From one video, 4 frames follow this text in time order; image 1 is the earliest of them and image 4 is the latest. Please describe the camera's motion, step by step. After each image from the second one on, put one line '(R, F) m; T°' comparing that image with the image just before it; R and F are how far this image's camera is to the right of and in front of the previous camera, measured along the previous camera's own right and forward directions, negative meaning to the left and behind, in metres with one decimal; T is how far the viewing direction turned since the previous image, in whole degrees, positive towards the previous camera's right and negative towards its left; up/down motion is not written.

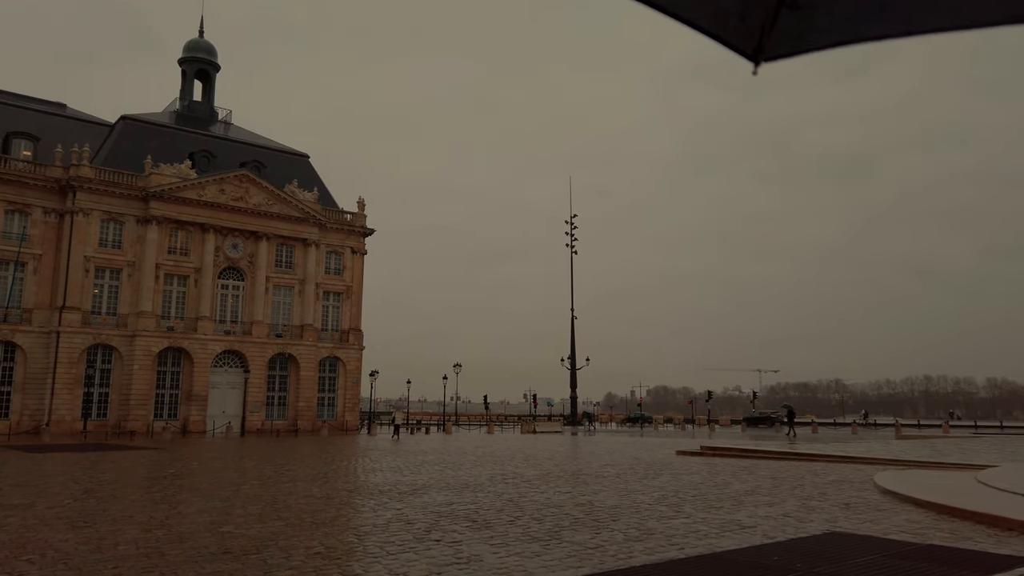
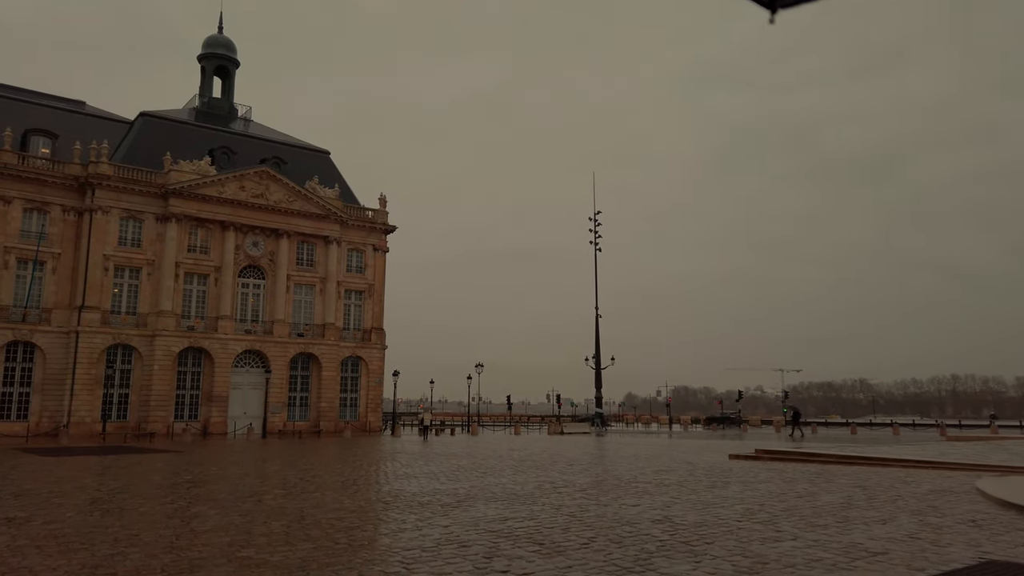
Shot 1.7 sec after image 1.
(-0.5, +1.5) m; -1°
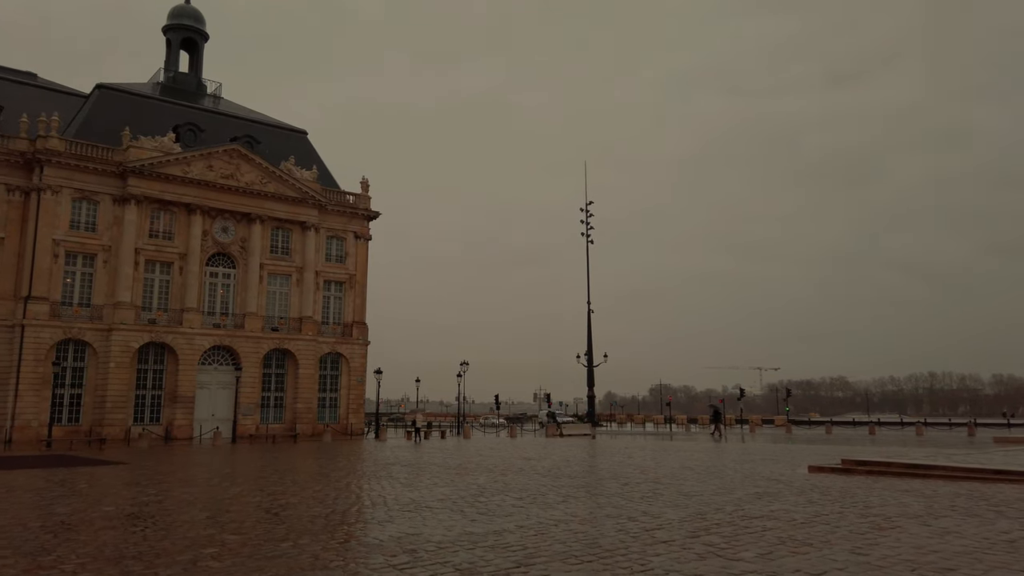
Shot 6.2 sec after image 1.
(-1.0, +4.3) m; +2°
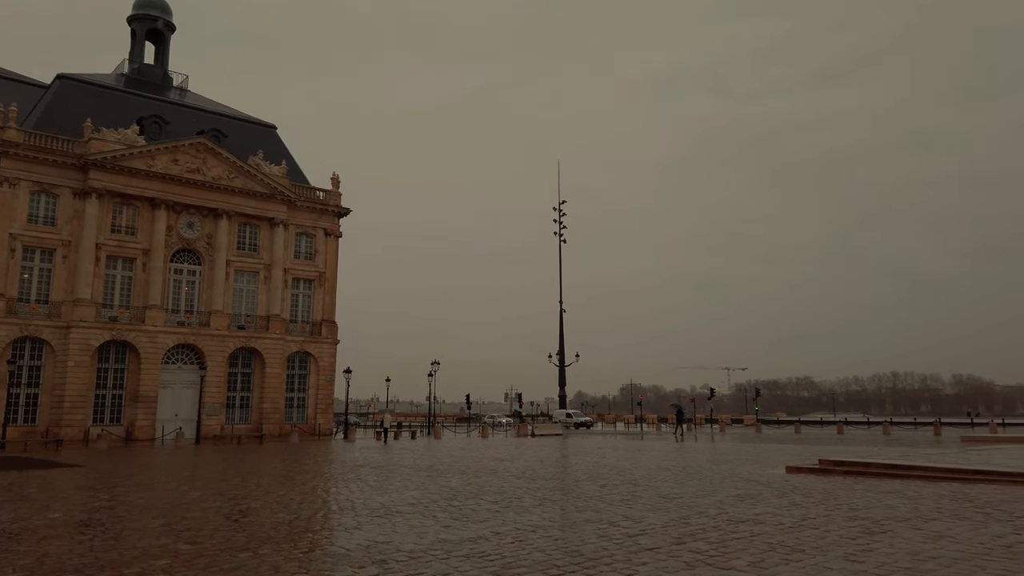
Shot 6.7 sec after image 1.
(-0.1, +0.5) m; +2°
